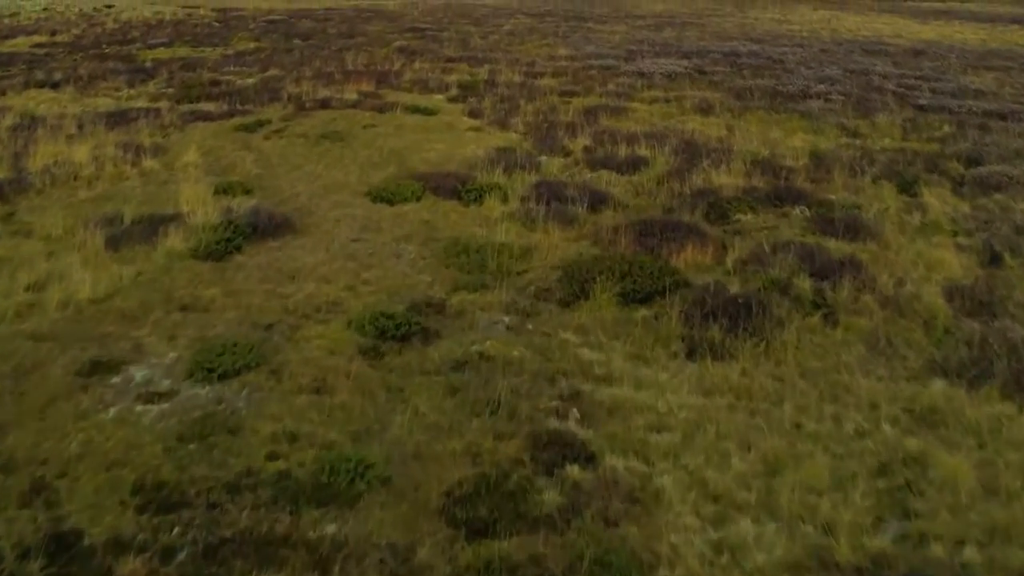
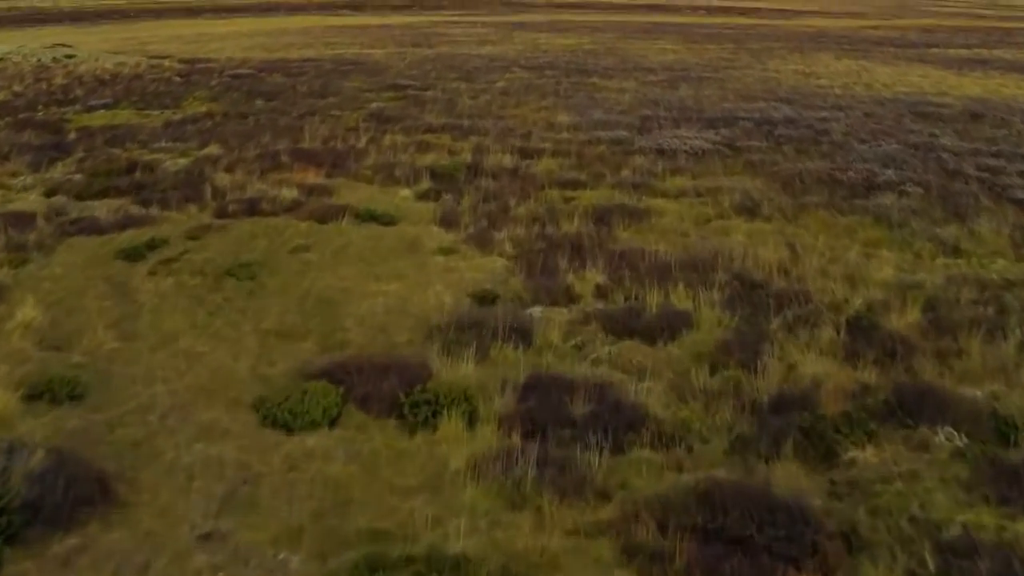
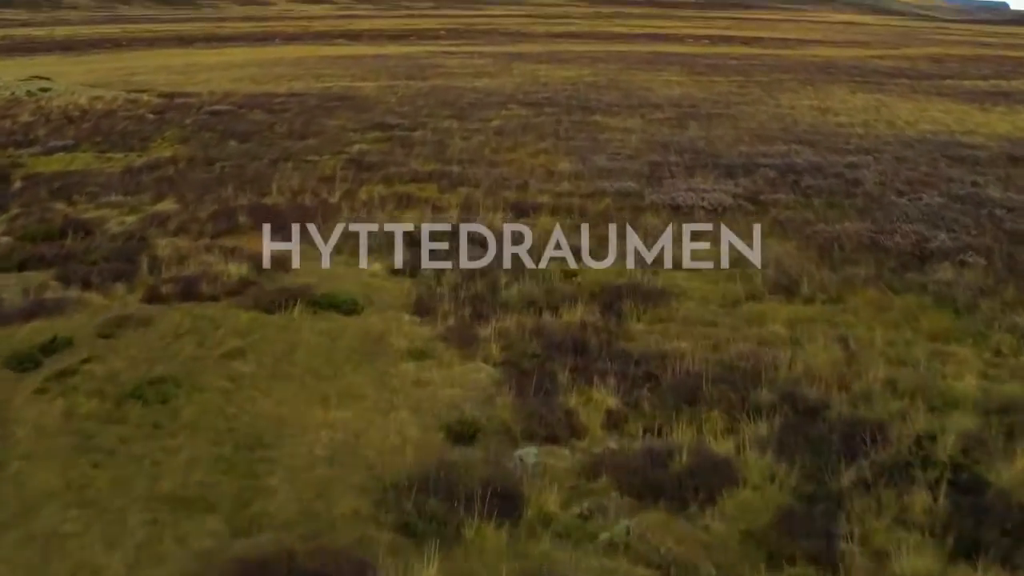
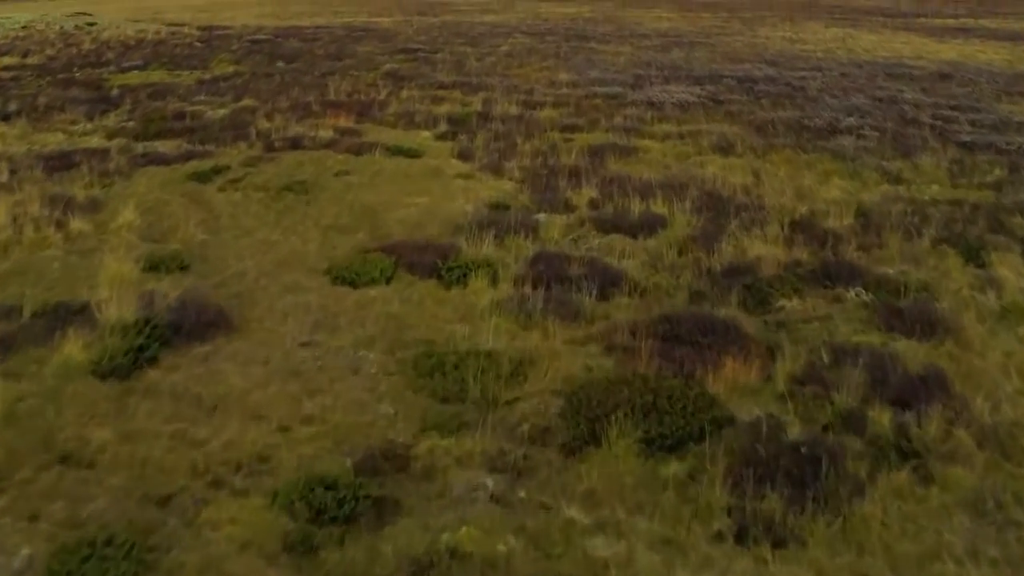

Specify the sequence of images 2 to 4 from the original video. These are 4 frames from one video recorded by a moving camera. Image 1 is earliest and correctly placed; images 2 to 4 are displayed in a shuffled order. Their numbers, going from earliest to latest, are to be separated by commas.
4, 2, 3
